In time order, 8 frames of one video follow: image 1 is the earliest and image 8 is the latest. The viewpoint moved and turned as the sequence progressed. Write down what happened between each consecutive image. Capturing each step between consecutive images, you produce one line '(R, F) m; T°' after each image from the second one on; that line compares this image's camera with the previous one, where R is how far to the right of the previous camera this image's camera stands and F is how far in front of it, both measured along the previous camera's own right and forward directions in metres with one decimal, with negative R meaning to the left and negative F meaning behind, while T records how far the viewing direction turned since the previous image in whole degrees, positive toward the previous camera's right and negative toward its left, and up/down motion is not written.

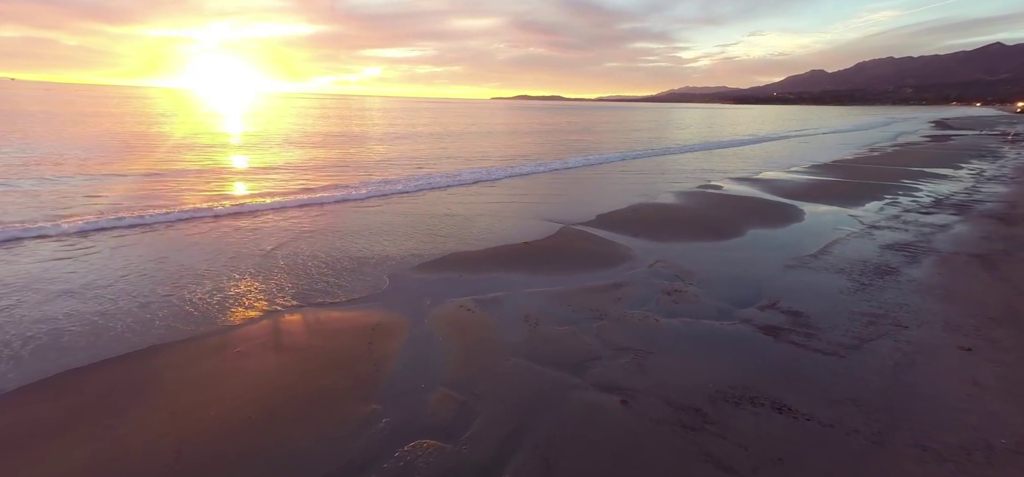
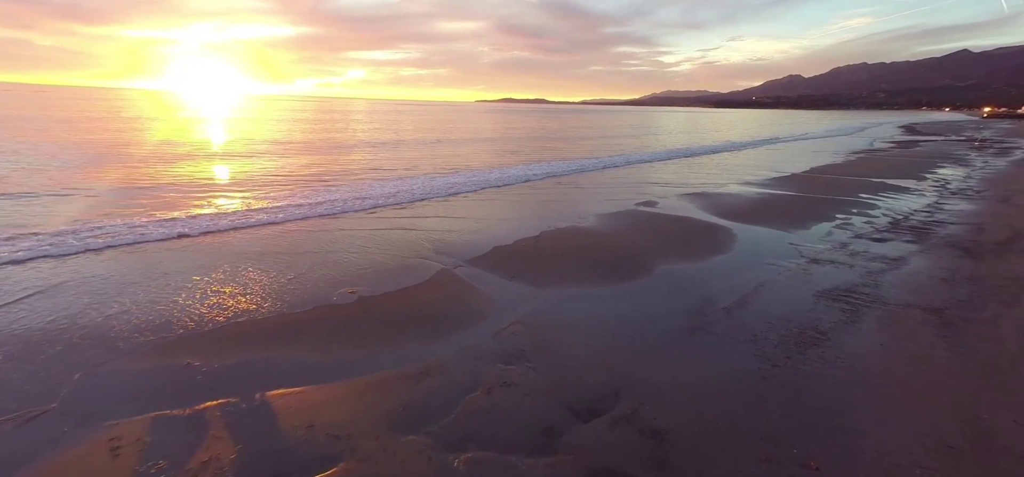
(+2.0, +1.7) m; +2°
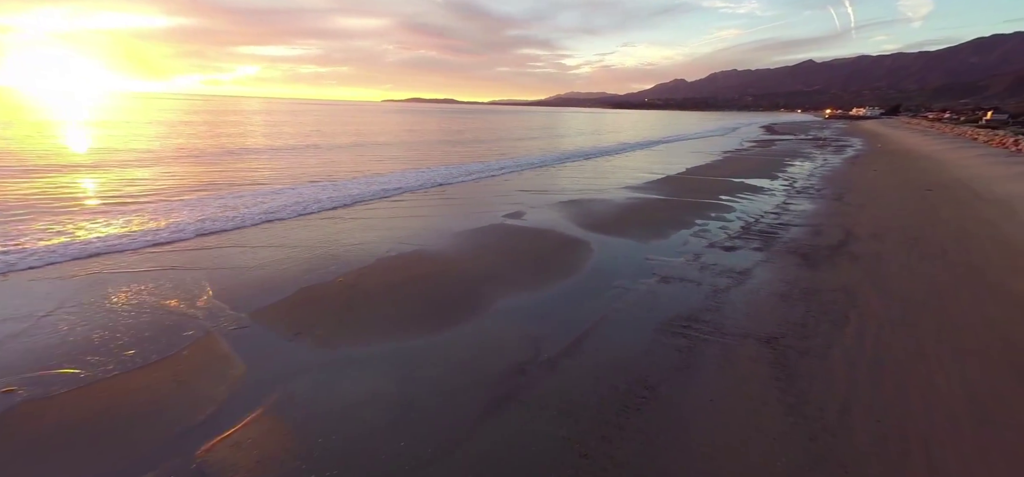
(+1.4, +1.1) m; +11°
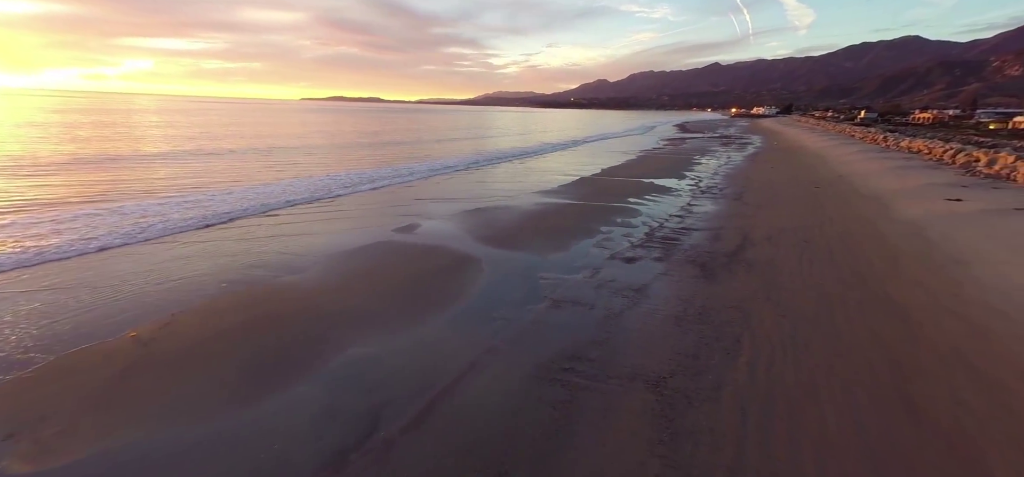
(+0.9, +0.9) m; +8°
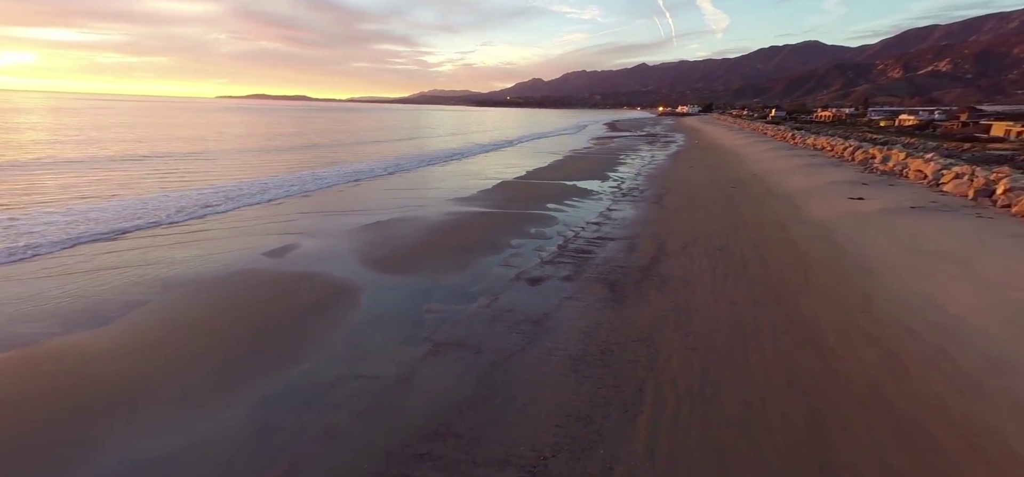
(+0.9, +1.0) m; +7°
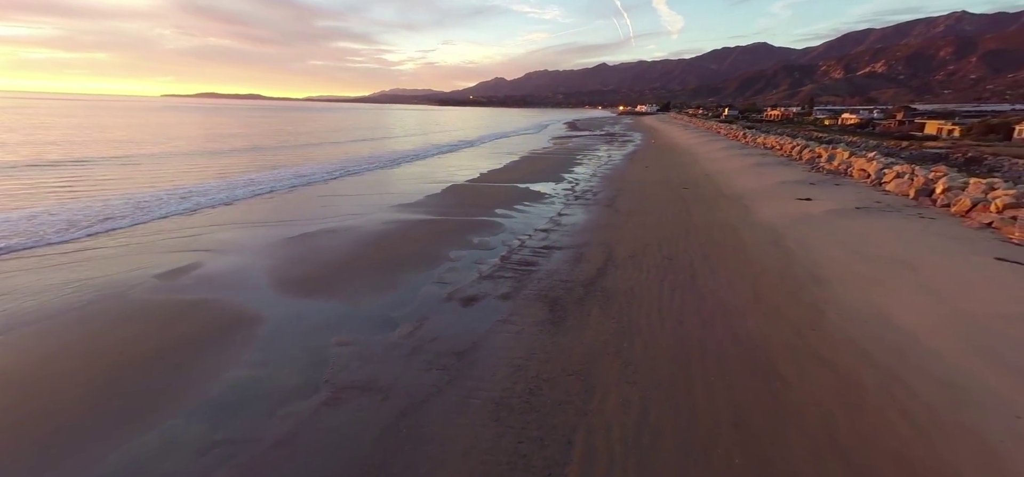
(+0.5, +0.7) m; +4°
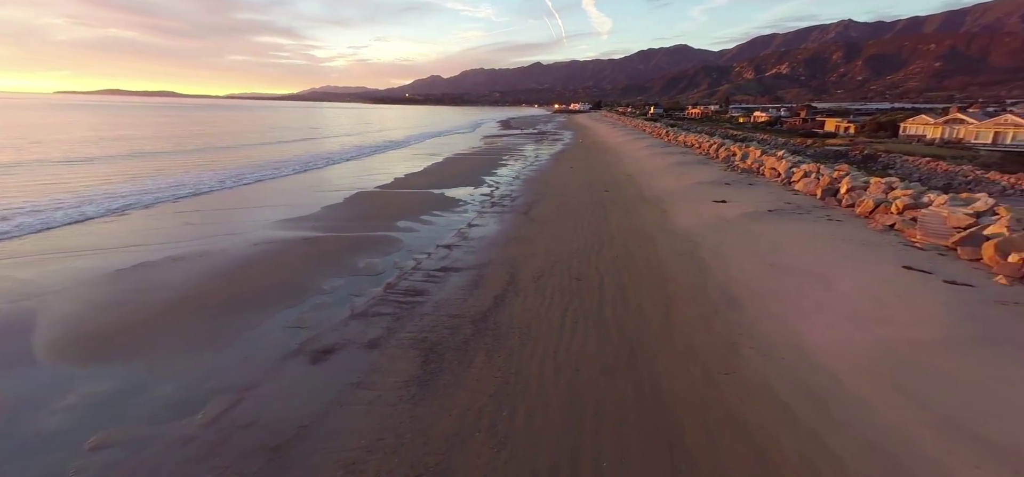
(+0.9, +1.1) m; +8°
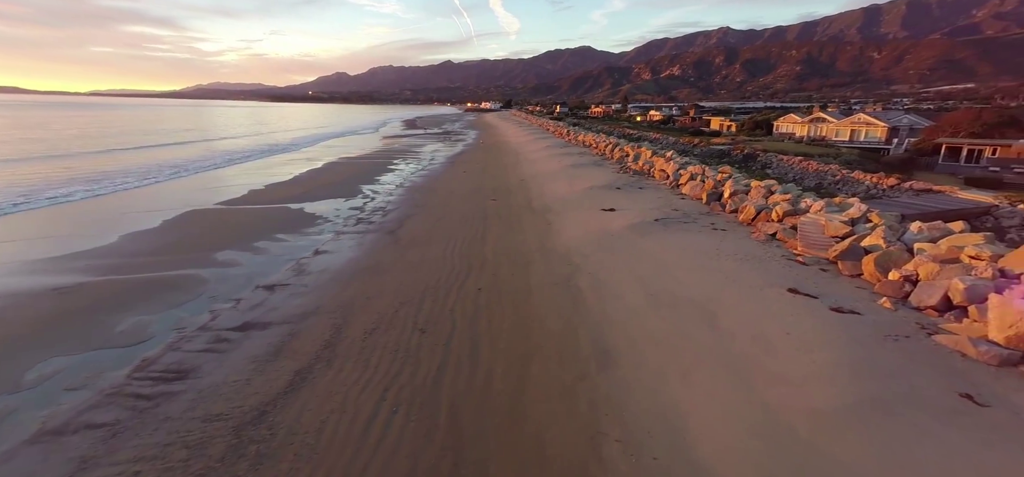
(+1.3, +1.5) m; +10°
